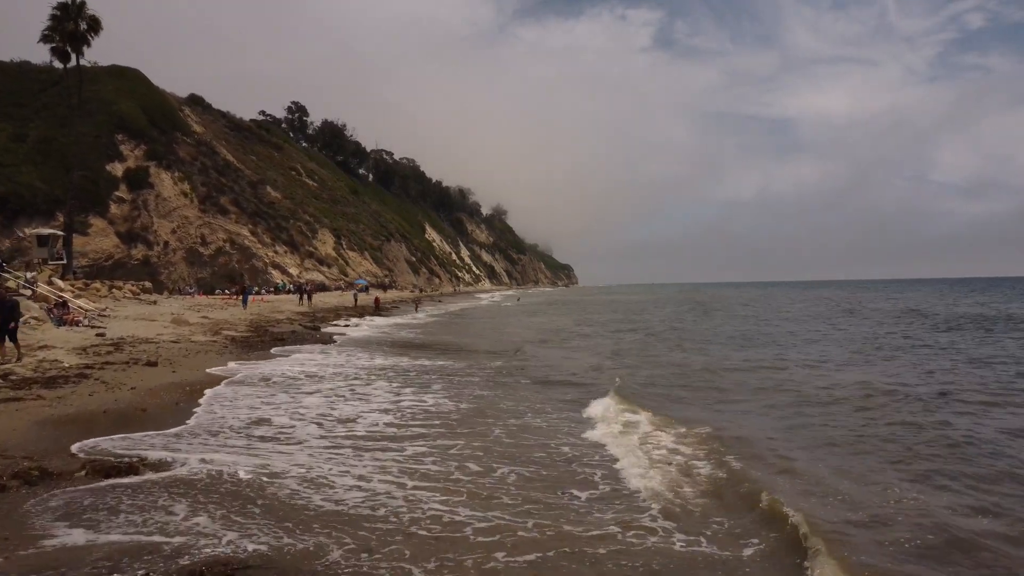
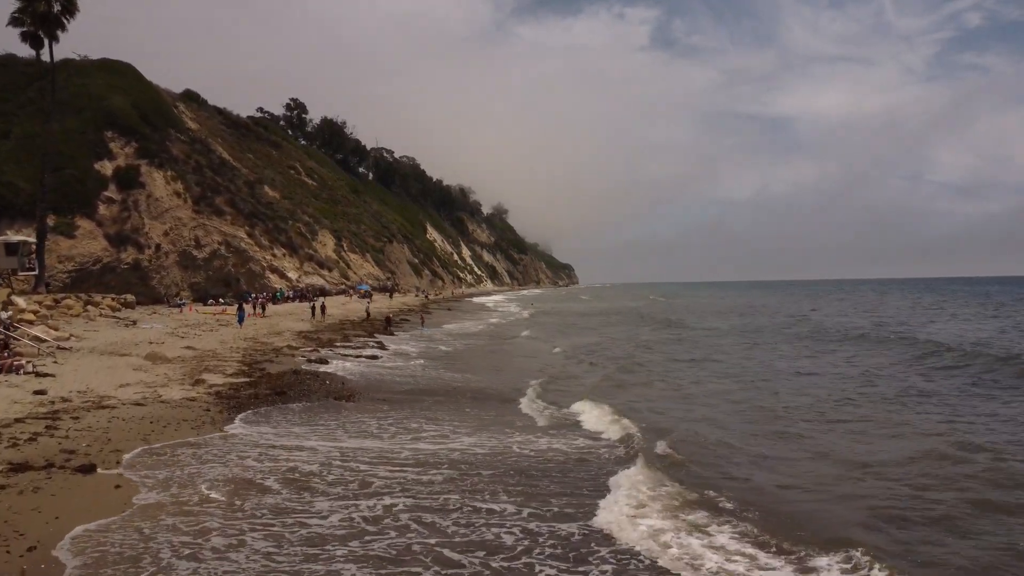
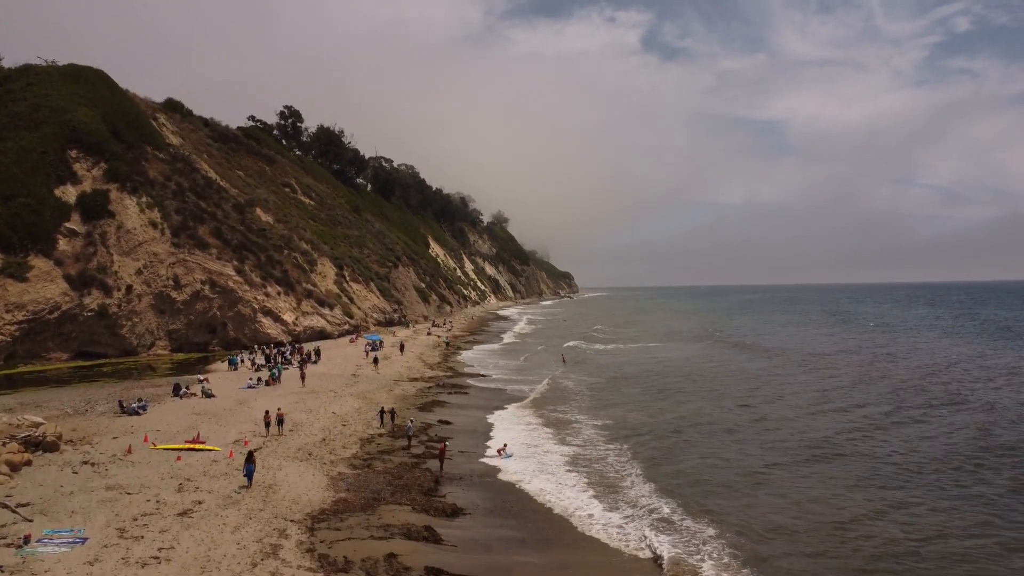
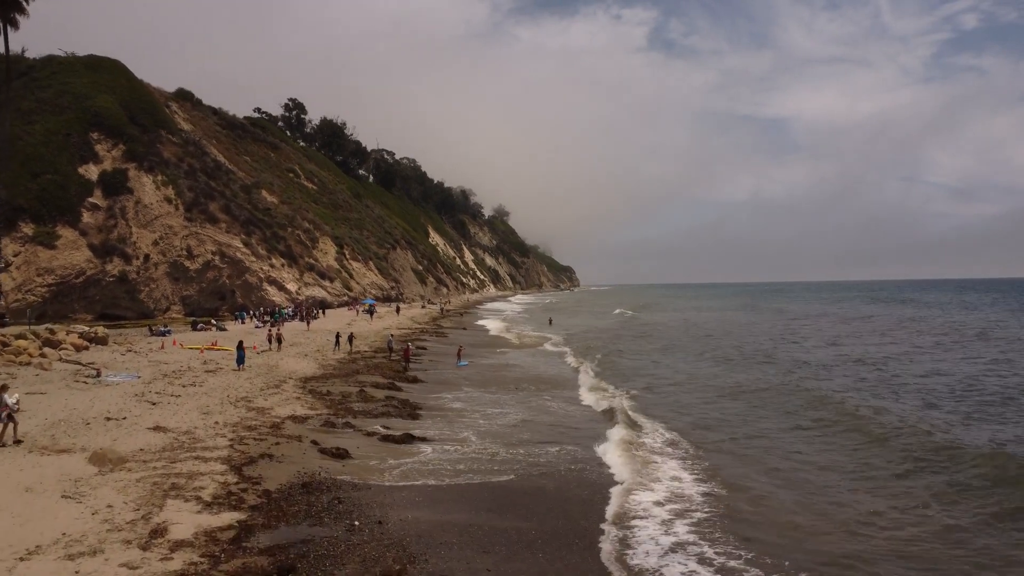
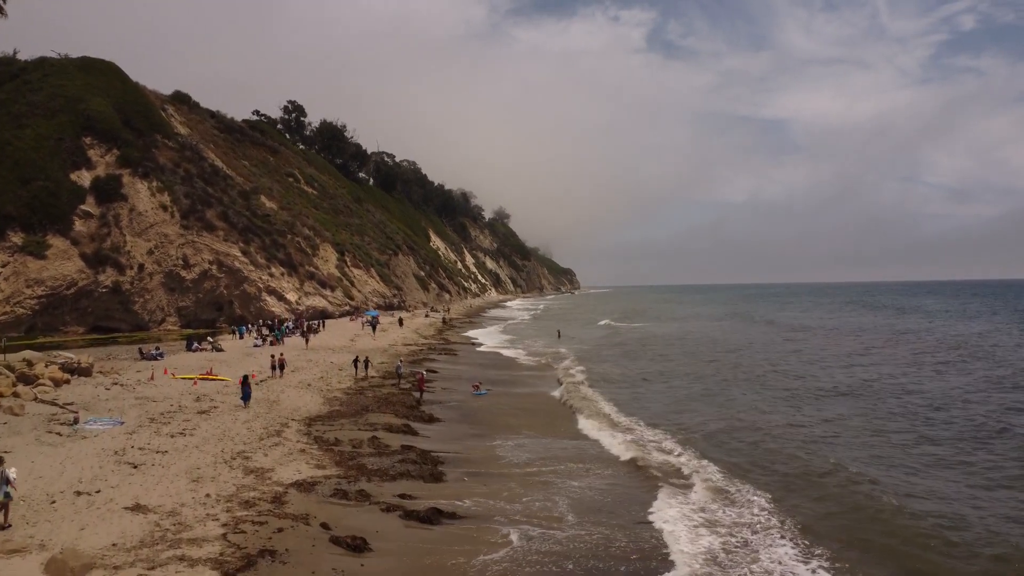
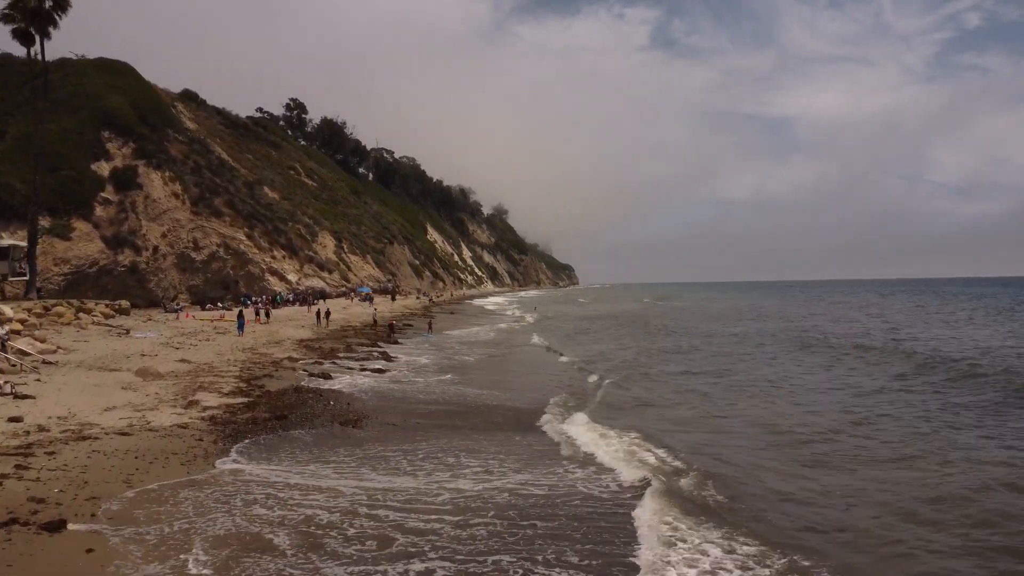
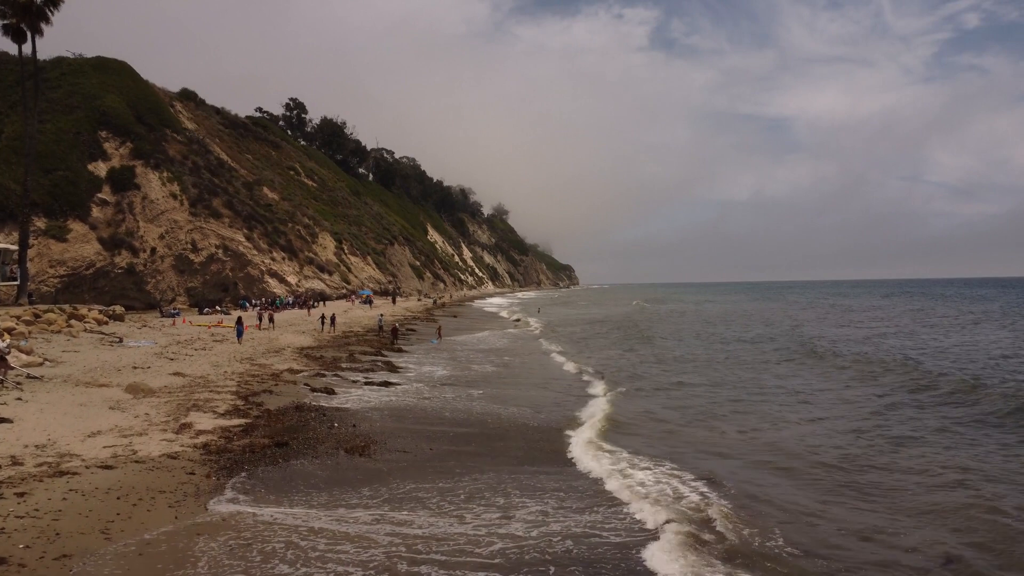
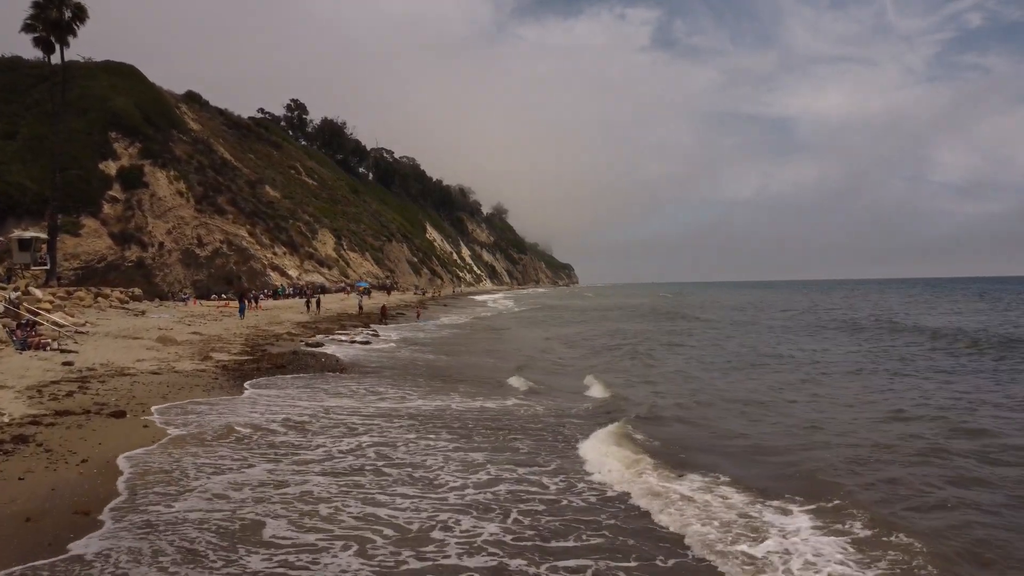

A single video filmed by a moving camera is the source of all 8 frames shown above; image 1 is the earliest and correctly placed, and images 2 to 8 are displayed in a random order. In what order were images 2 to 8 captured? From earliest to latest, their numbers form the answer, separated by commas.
8, 2, 6, 7, 4, 5, 3
